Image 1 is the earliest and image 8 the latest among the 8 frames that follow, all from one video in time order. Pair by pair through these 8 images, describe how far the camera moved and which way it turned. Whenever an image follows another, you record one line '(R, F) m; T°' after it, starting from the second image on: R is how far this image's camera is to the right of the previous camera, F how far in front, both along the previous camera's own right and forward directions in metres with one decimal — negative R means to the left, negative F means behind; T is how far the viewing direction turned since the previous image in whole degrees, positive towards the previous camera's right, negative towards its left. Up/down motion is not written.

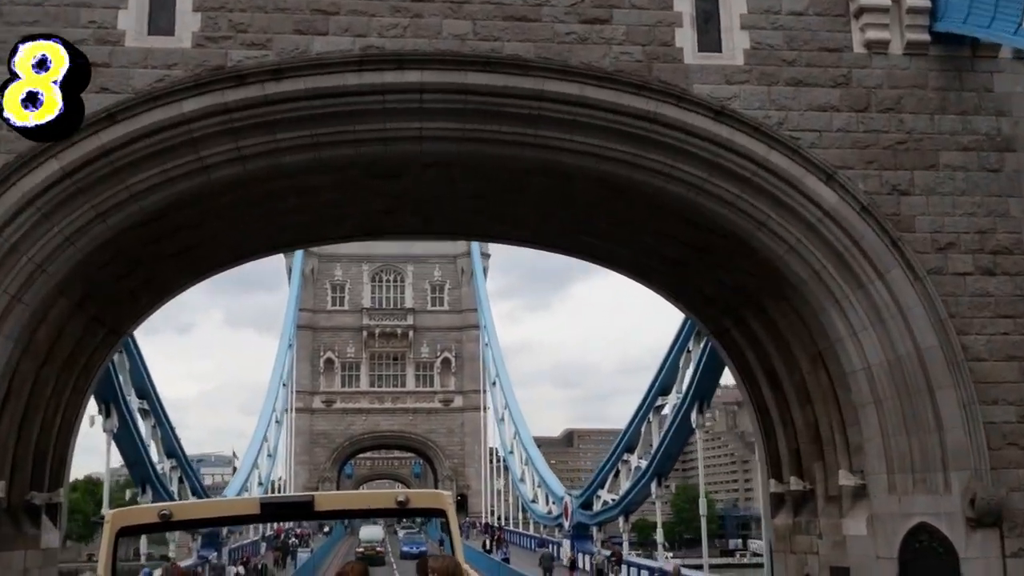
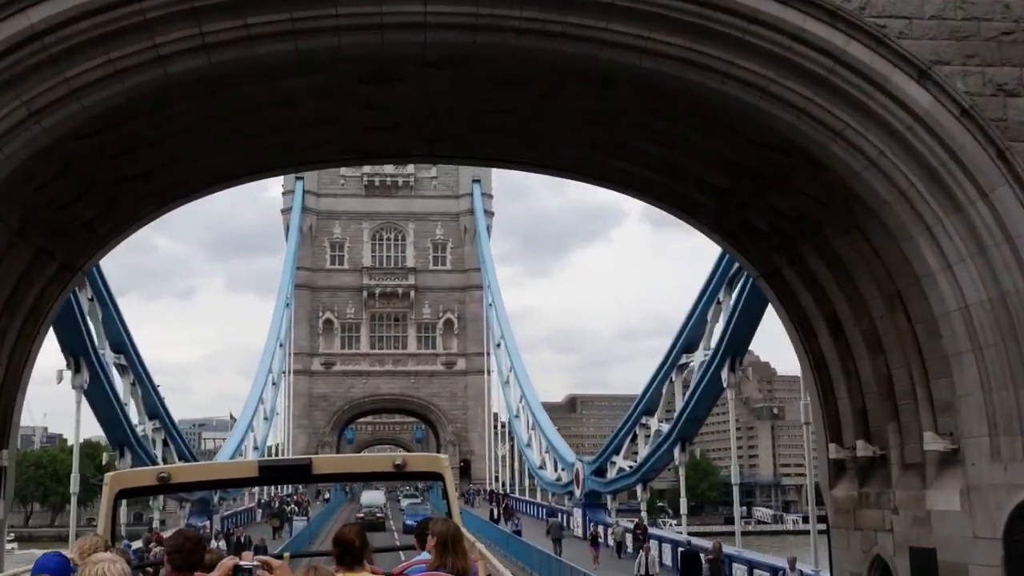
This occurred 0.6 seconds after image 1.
(-0.1, +1.4) m; 0°
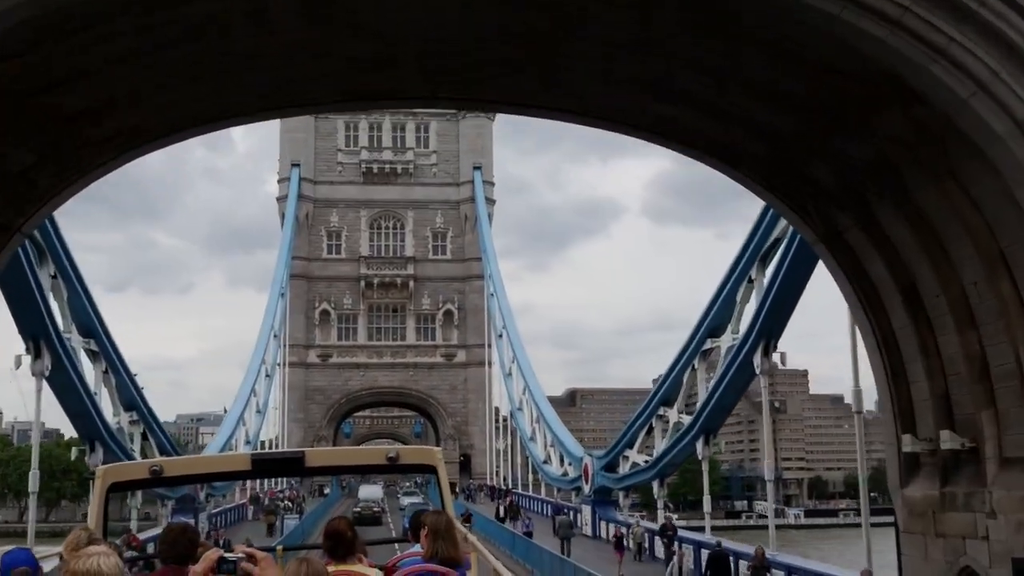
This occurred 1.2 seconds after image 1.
(-0.1, +1.2) m; 0°
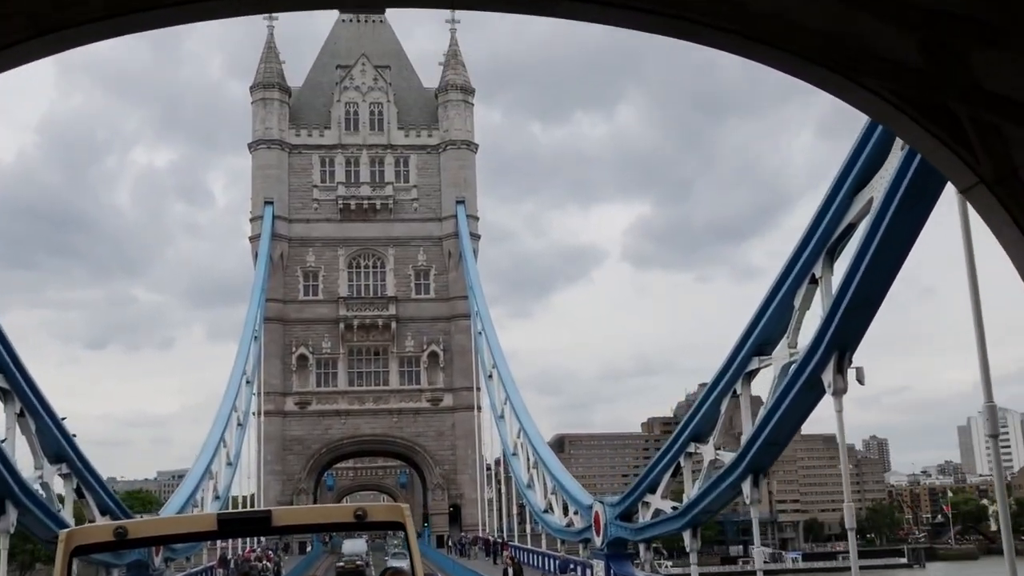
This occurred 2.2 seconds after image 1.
(-0.2, +2.3) m; +1°
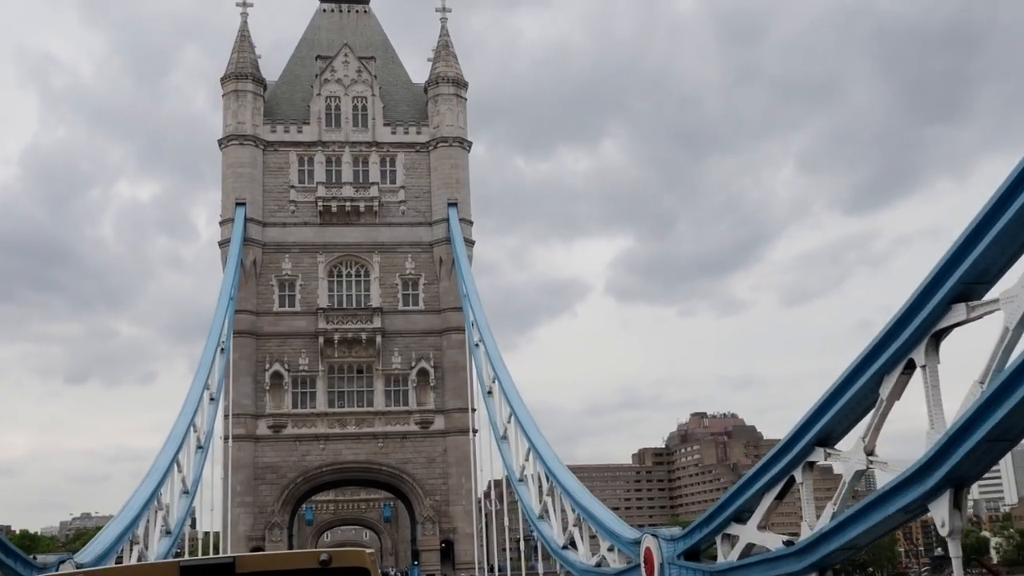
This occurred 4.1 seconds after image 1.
(-0.5, +4.1) m; +1°
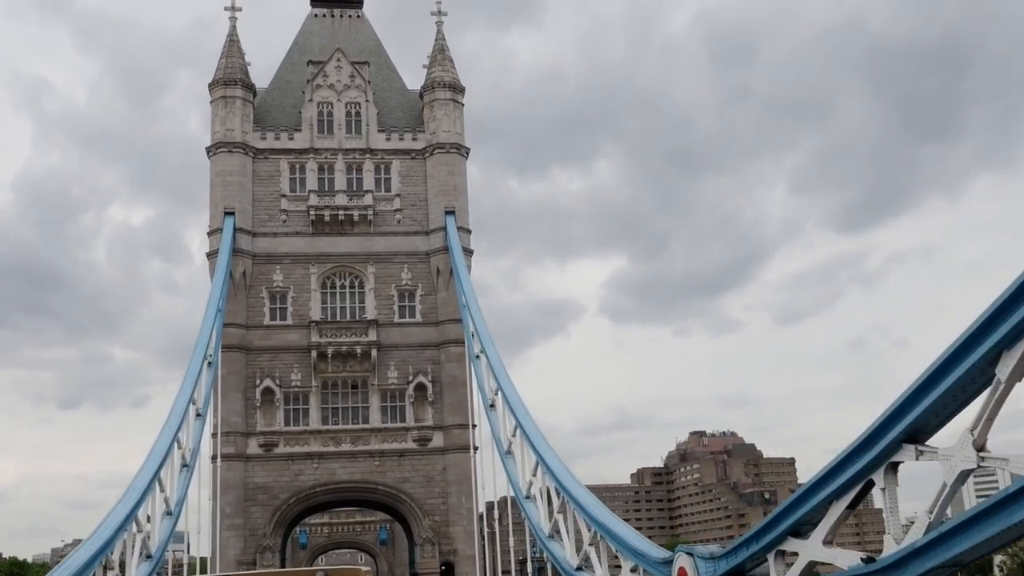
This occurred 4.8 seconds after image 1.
(-0.2, +1.5) m; 0°
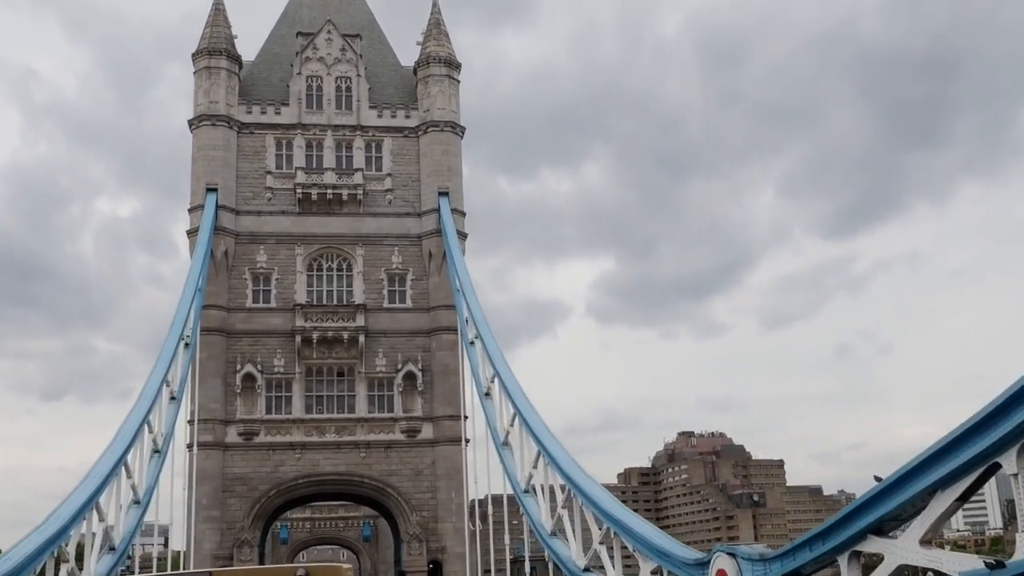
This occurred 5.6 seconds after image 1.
(-0.3, +1.7) m; +1°
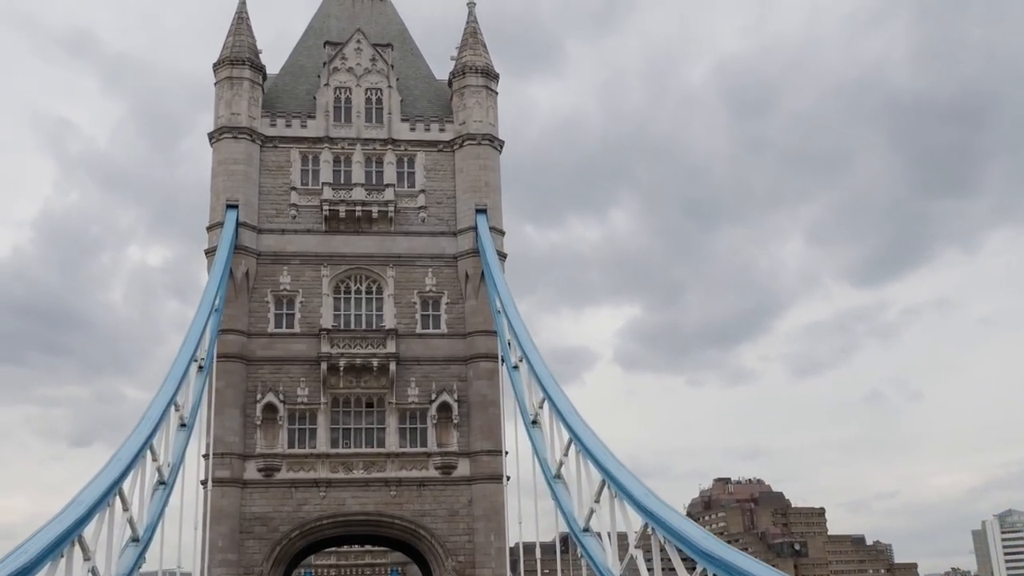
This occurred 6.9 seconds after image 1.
(-0.5, +2.8) m; -1°
